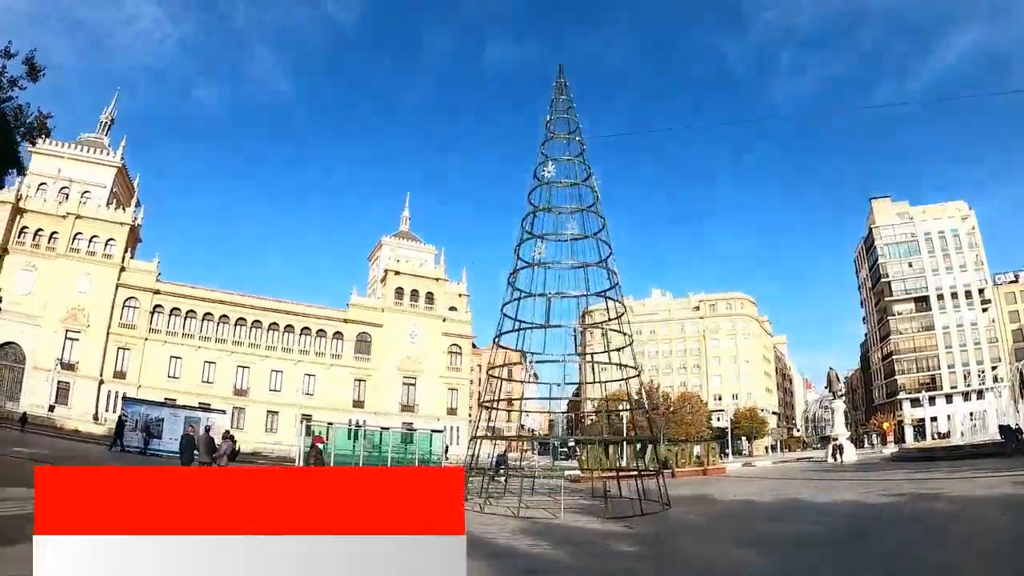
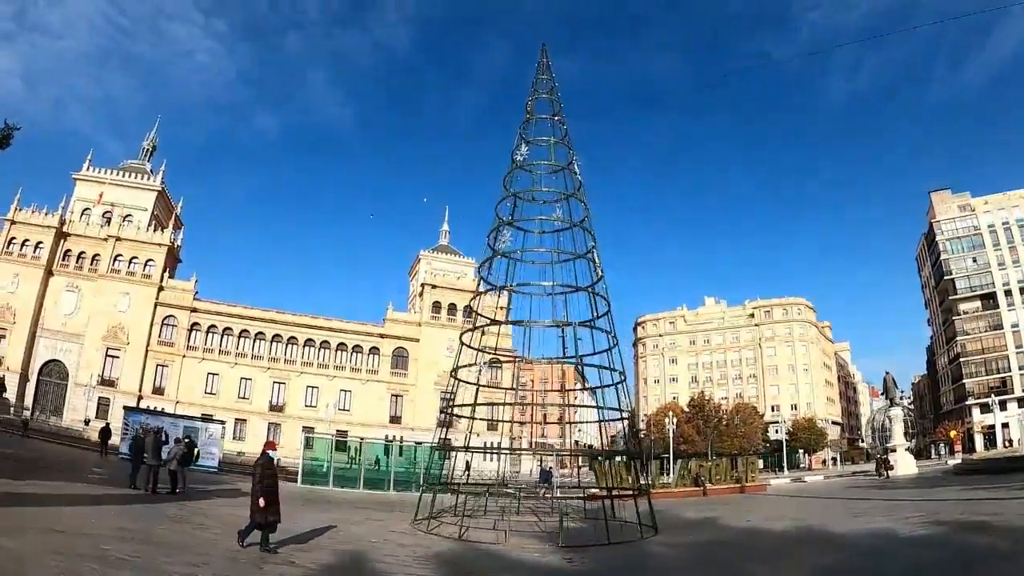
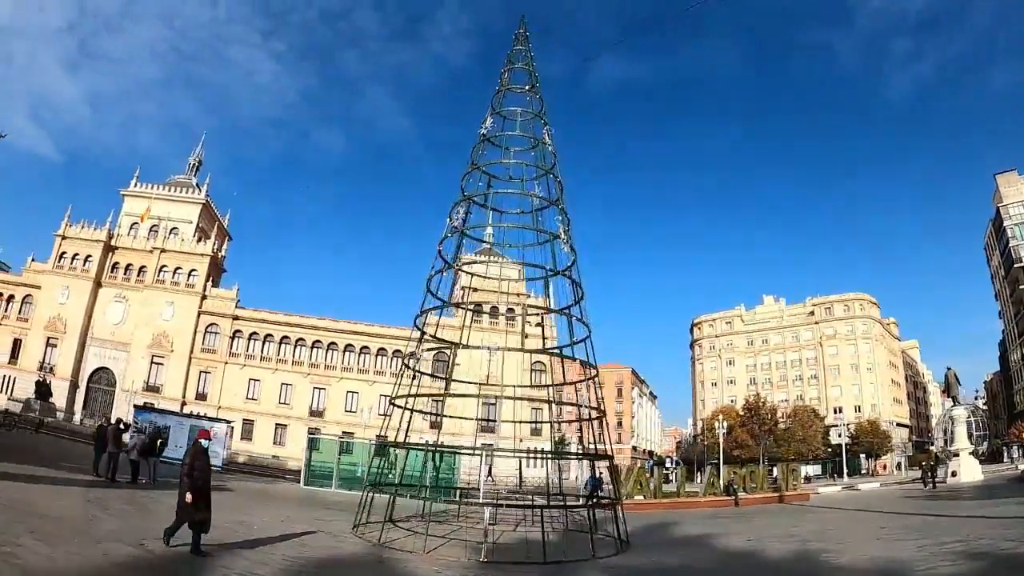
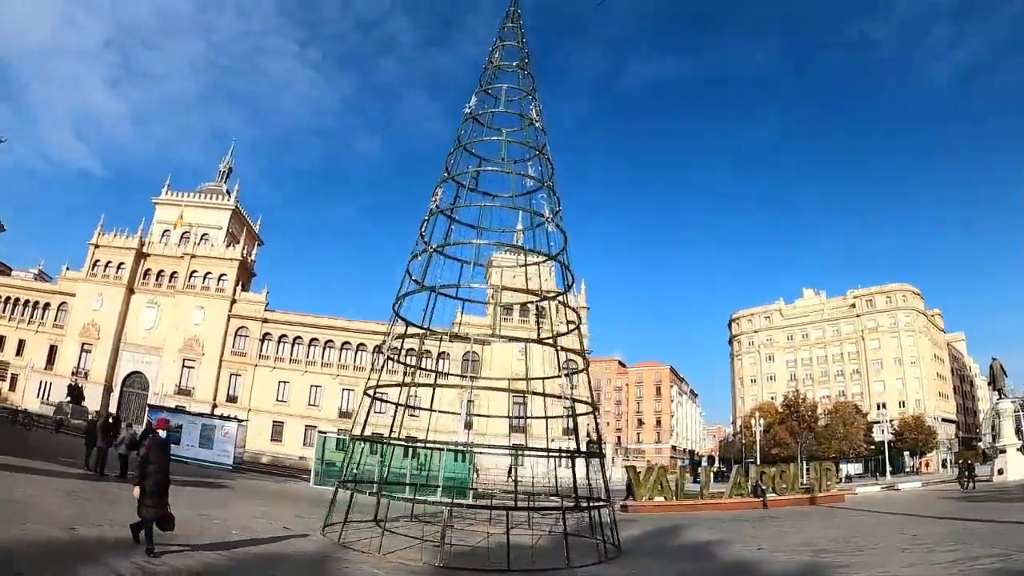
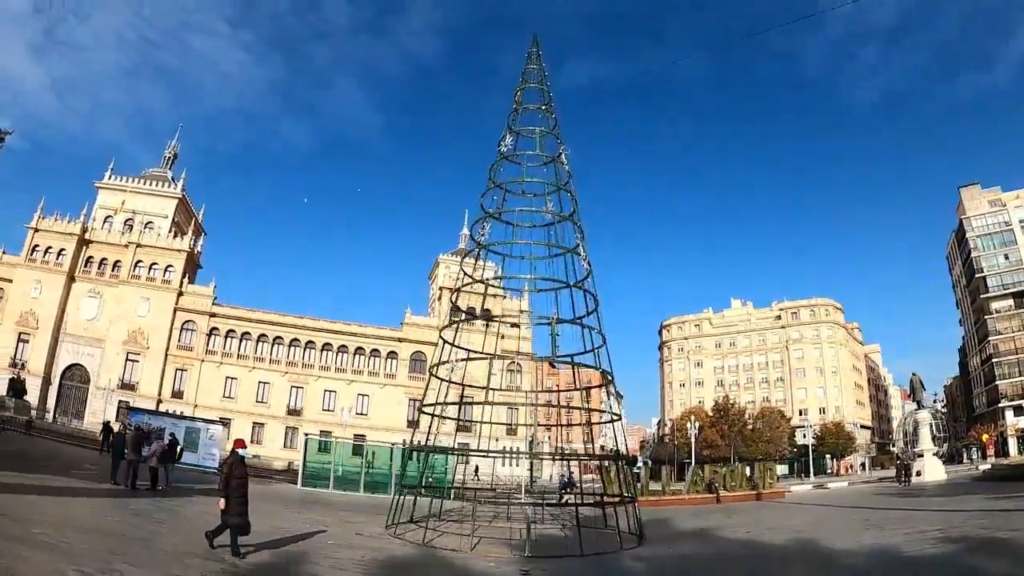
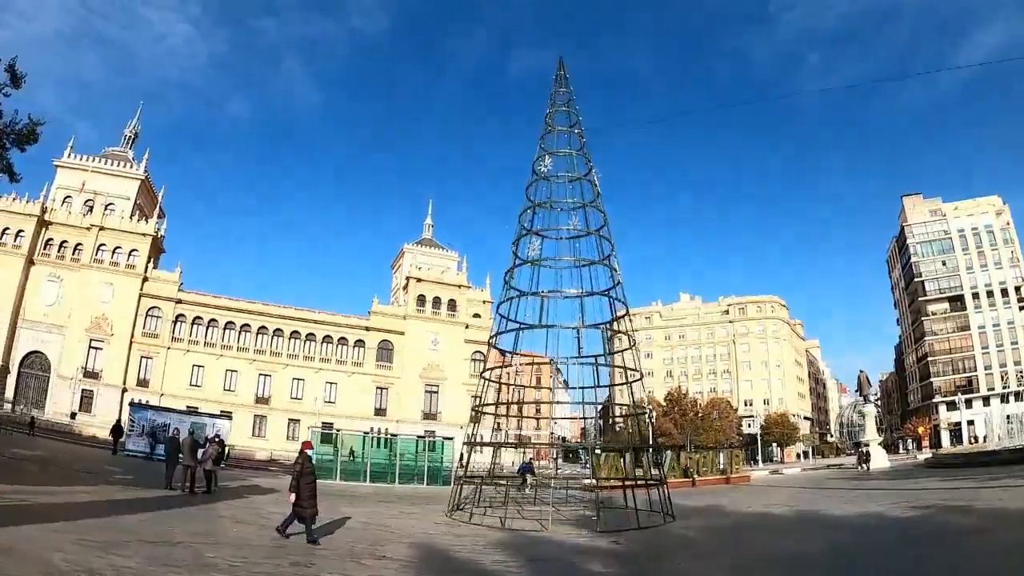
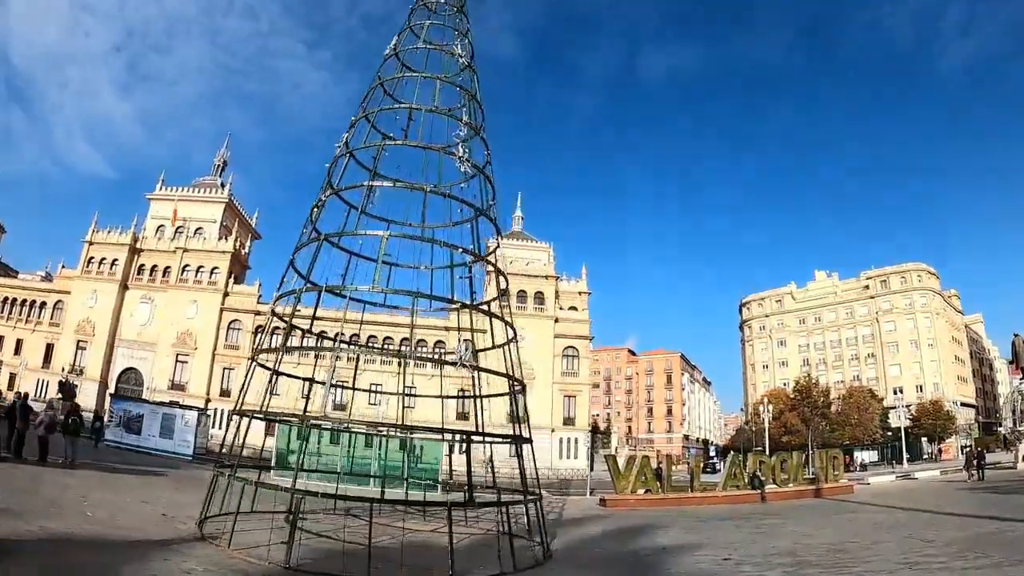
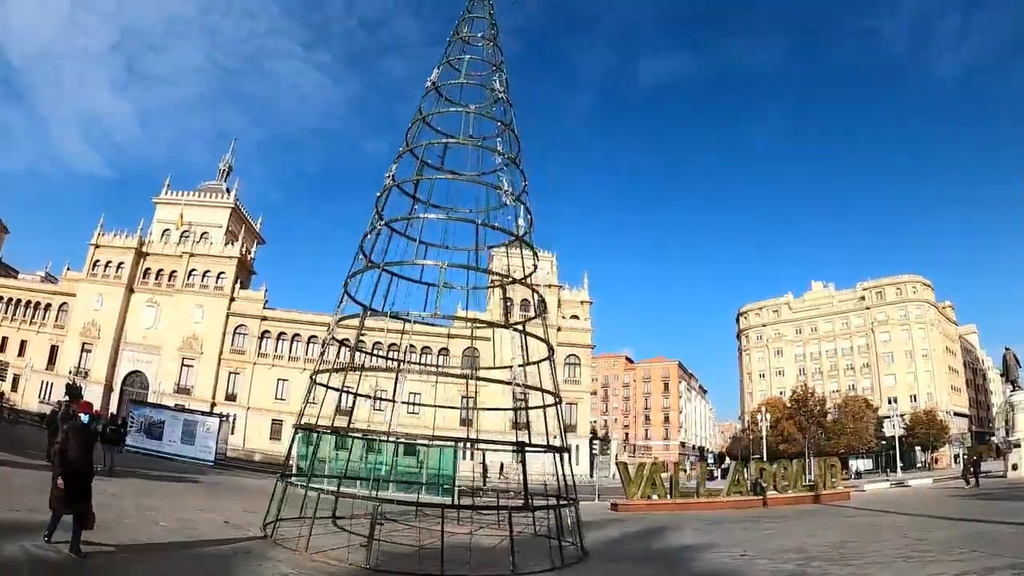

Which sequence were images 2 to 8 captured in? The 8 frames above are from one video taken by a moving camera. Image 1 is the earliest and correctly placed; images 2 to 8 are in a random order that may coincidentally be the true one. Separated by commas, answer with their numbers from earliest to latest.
6, 2, 5, 3, 4, 8, 7
